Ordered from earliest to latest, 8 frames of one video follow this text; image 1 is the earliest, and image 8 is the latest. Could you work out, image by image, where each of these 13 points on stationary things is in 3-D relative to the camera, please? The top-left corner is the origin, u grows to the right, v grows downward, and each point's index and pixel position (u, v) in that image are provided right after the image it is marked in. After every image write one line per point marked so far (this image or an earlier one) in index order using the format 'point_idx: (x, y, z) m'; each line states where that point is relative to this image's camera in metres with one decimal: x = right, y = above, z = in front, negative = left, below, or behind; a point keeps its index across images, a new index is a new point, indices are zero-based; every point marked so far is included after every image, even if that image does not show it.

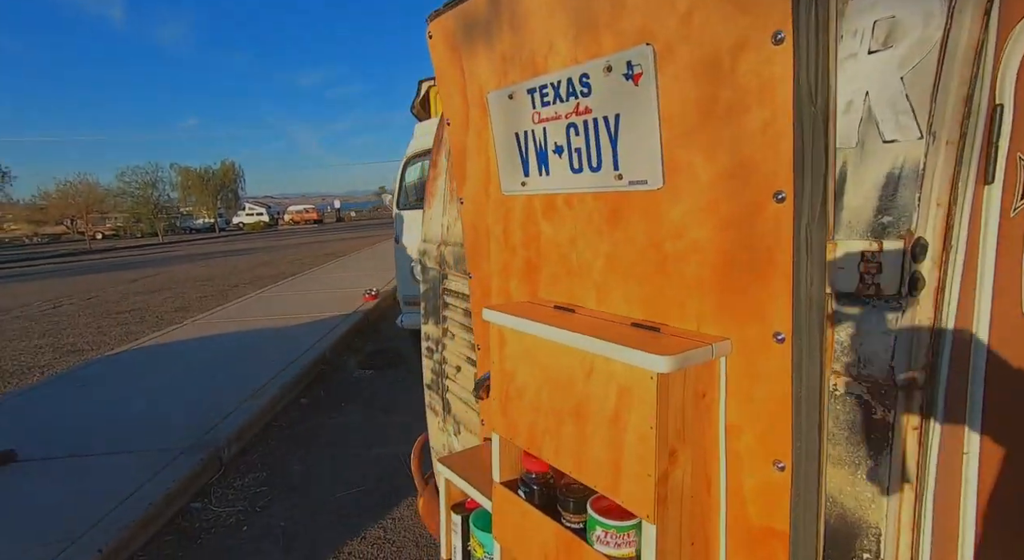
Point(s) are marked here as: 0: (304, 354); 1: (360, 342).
0: (-1.8, -0.6, +4.5) m
1: (-1.6, -0.6, +5.5) m
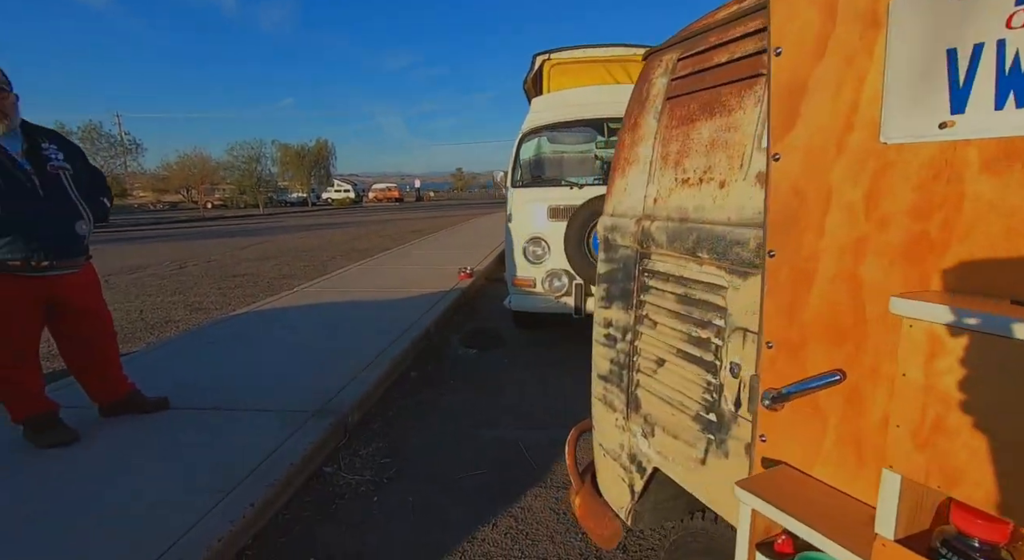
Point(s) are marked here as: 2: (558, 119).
0: (-0.9, -0.4, +4.6) m
1: (-0.6, -0.4, +5.5) m
2: (+0.4, +1.2, +4.0) m
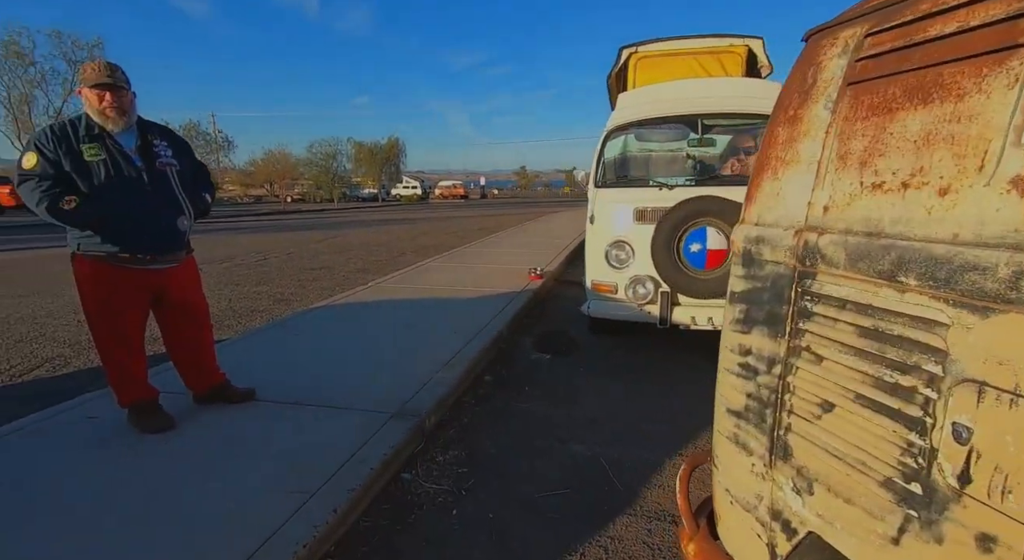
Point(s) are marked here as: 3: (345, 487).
0: (-0.2, -0.4, +4.5) m
1: (+0.2, -0.4, +5.4) m
2: (+1.0, +1.2, +3.8) m
3: (-0.6, -0.7, +1.9) m
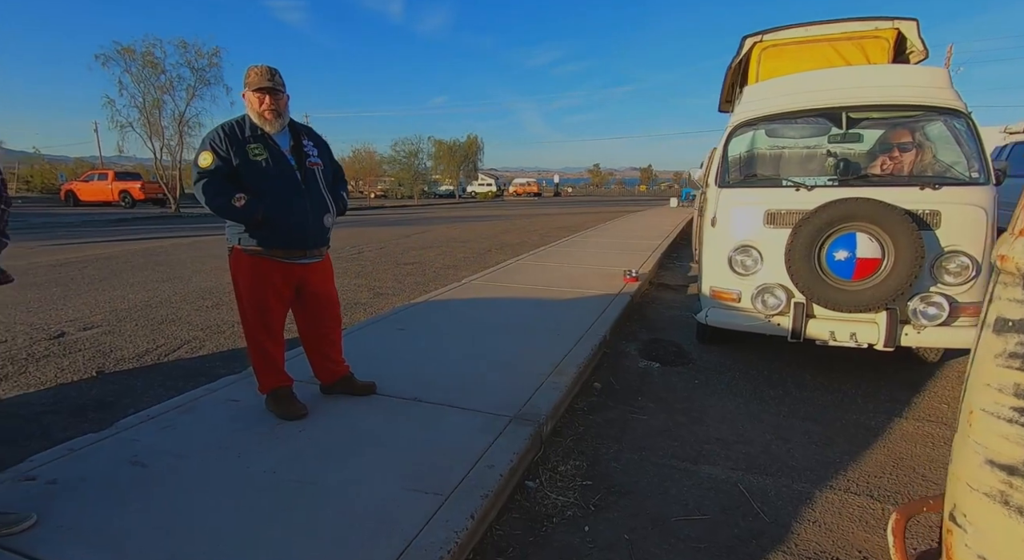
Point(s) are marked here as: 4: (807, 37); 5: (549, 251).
0: (+0.6, -0.4, +4.4) m
1: (+1.2, -0.4, +5.2) m
2: (+1.7, +1.1, +3.5) m
3: (-0.1, -0.7, +1.9) m
4: (+2.4, +2.0, +4.4) m
5: (+0.7, +0.6, +10.1) m
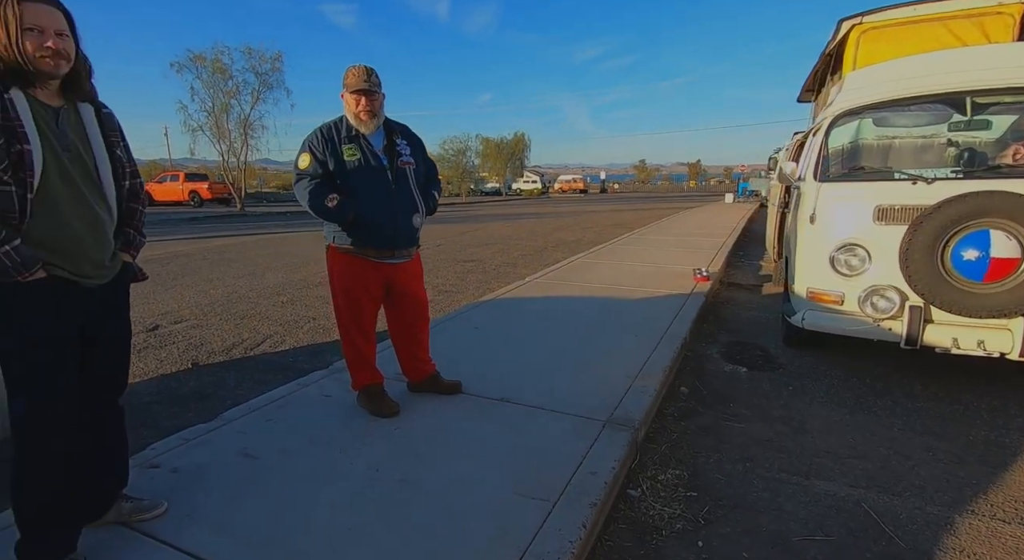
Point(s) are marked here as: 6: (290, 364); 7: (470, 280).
0: (+1.2, -0.4, +4.3) m
1: (+1.9, -0.4, +5.0) m
2: (+2.3, +1.1, +3.2) m
3: (+0.2, -0.7, +1.8) m
4: (+3.0, +2.0, +4.0) m
5: (+1.9, +0.6, +9.9) m
6: (-1.9, -0.7, +4.6) m
7: (-0.6, 0.0, +8.3) m
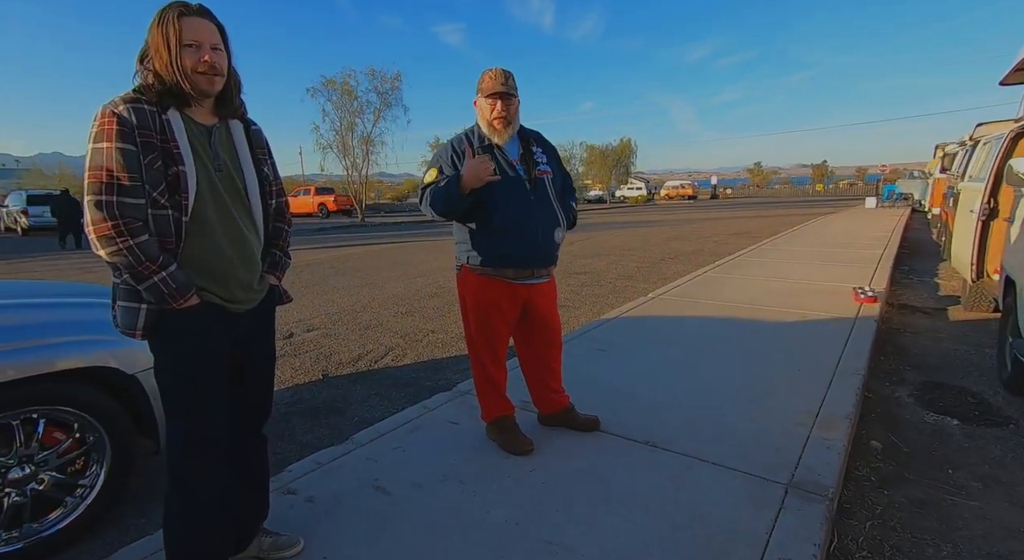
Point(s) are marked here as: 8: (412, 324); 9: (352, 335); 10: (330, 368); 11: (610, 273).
0: (+2.2, -0.6, +3.6) m
1: (+3.0, -0.6, +4.2) m
2: (+3.0, +0.9, +2.4) m
3: (+0.7, -0.9, +1.4) m
4: (+3.9, +1.8, +3.0) m
5: (+3.9, +0.3, +9.0) m
6: (-0.8, -0.9, +4.6) m
7: (+1.2, -0.2, +7.9) m
8: (-1.2, -0.5, +6.5) m
9: (-1.8, -0.6, +6.1) m
10: (-1.7, -0.8, +5.0) m
11: (+1.8, +0.1, +9.5) m
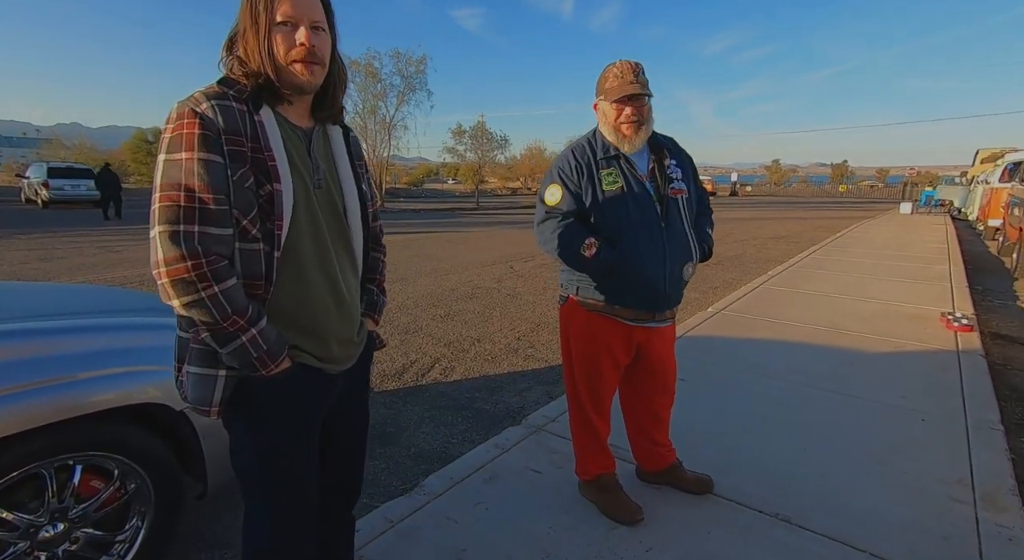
0: (+2.7, -0.8, +3.1) m
1: (+3.5, -0.9, +3.7) m
2: (+3.6, +0.6, +1.8) m
3: (+1.2, -1.1, +0.9) m
4: (+4.5, +1.5, +2.5) m
5: (+4.5, +0.1, +8.5) m
6: (-0.3, -0.9, +4.1) m
7: (+1.7, -0.3, +7.4) m
8: (-0.7, -0.6, +6.1) m
9: (-1.3, -0.6, +5.7) m
10: (-1.2, -0.9, +4.6) m
11: (+2.4, 0.0, +9.0) m
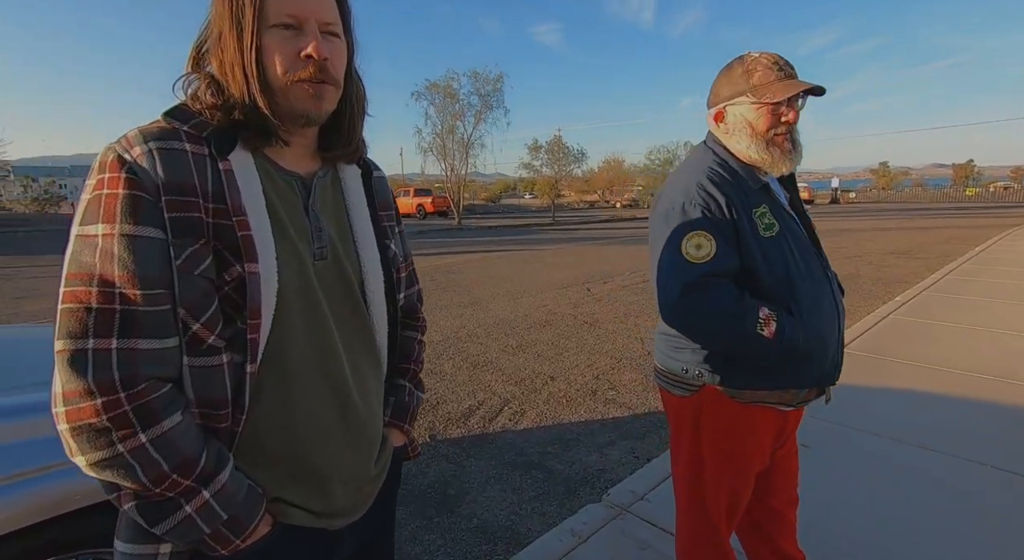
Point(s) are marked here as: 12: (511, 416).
0: (+3.0, -1.1, +2.2) m
1: (+3.9, -1.1, +2.6) m
2: (+3.7, +0.4, +0.8) m
3: (+1.2, -1.3, +0.2) m
4: (+4.8, +1.3, +1.3) m
5: (+5.6, -0.2, +7.2) m
6: (+0.2, -1.2, +3.6) m
7: (+2.7, -0.6, +6.5) m
8: (+0.2, -0.9, +5.6) m
9: (-0.5, -1.0, +5.3) m
10: (-0.6, -1.1, +4.2) m
11: (+3.7, -0.4, +8.0) m
12: (0.0, -1.1, +4.3) m
